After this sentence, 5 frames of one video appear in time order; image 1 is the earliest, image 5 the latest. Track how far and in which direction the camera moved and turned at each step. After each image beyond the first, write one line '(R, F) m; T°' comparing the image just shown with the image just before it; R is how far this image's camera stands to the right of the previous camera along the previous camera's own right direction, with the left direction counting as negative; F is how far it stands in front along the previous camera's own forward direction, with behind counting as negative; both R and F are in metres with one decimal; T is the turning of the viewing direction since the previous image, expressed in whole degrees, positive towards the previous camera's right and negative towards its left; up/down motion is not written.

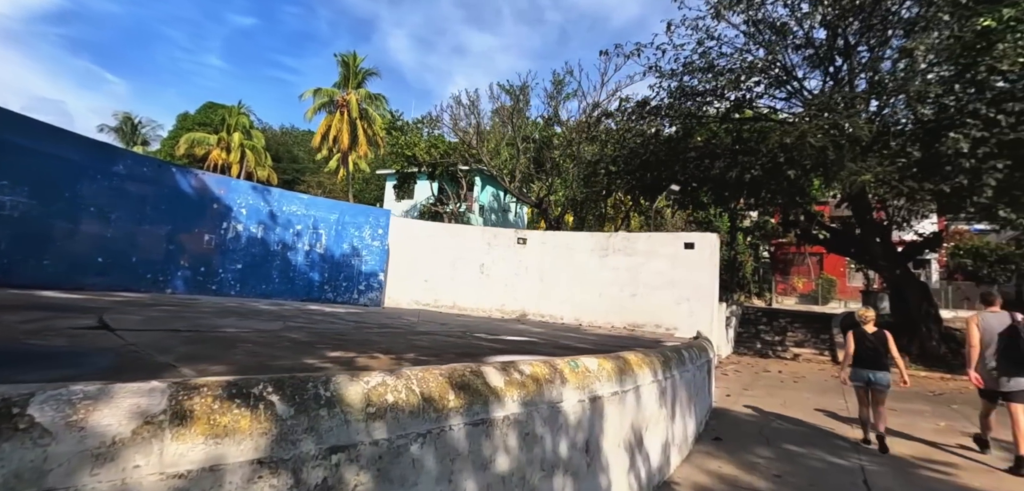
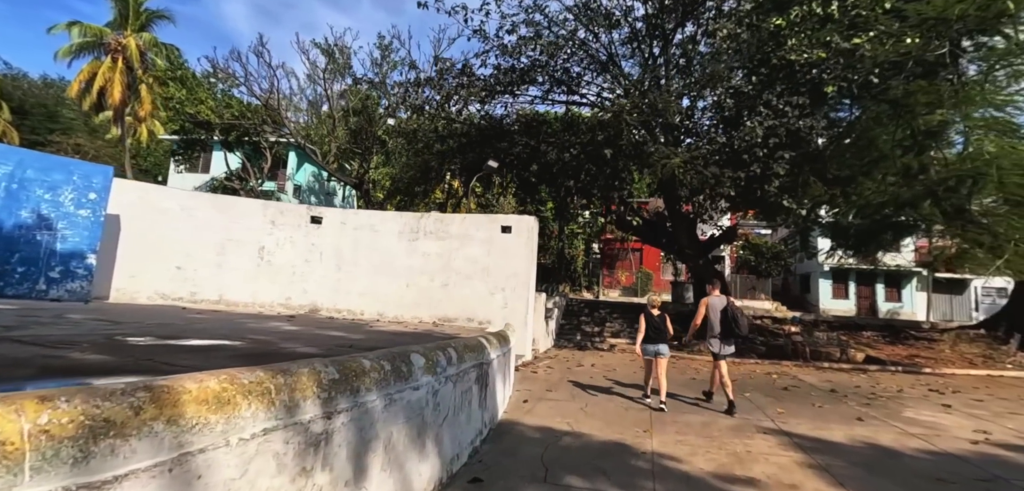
(+1.2, +1.6) m; +17°
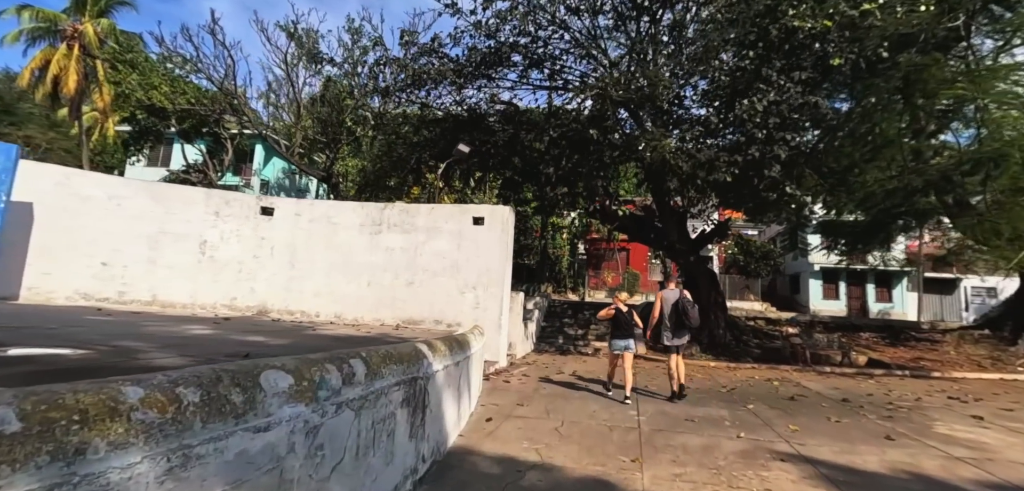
(+0.3, +1.1) m; +1°
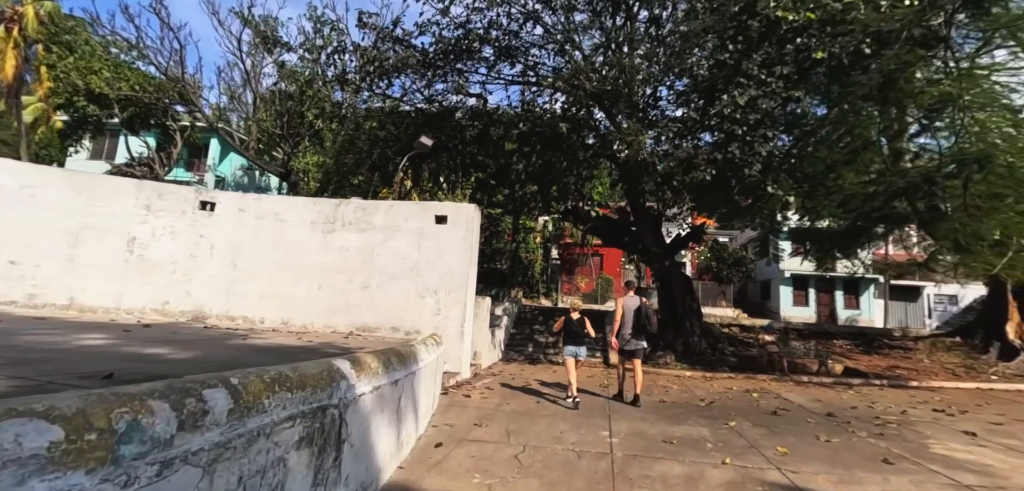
(+0.2, +0.7) m; +3°
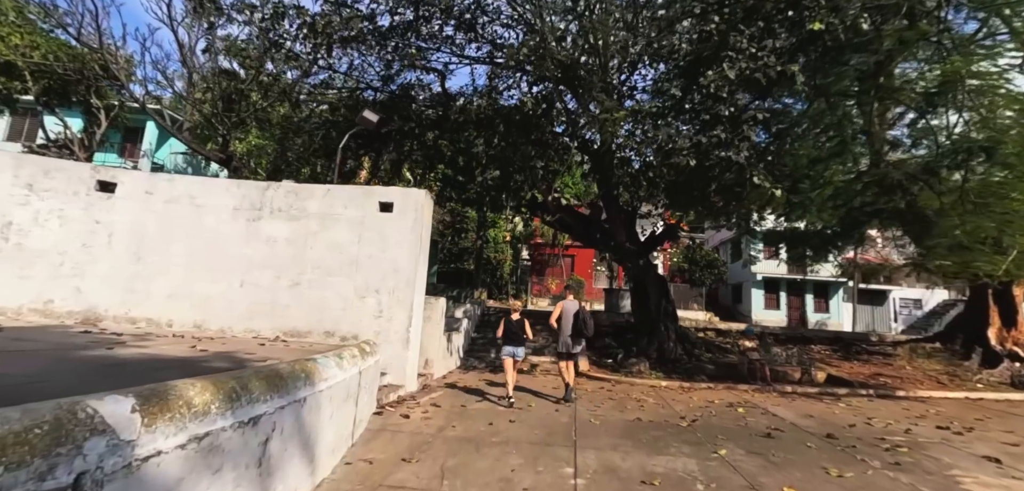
(+0.3, +1.1) m; +3°
